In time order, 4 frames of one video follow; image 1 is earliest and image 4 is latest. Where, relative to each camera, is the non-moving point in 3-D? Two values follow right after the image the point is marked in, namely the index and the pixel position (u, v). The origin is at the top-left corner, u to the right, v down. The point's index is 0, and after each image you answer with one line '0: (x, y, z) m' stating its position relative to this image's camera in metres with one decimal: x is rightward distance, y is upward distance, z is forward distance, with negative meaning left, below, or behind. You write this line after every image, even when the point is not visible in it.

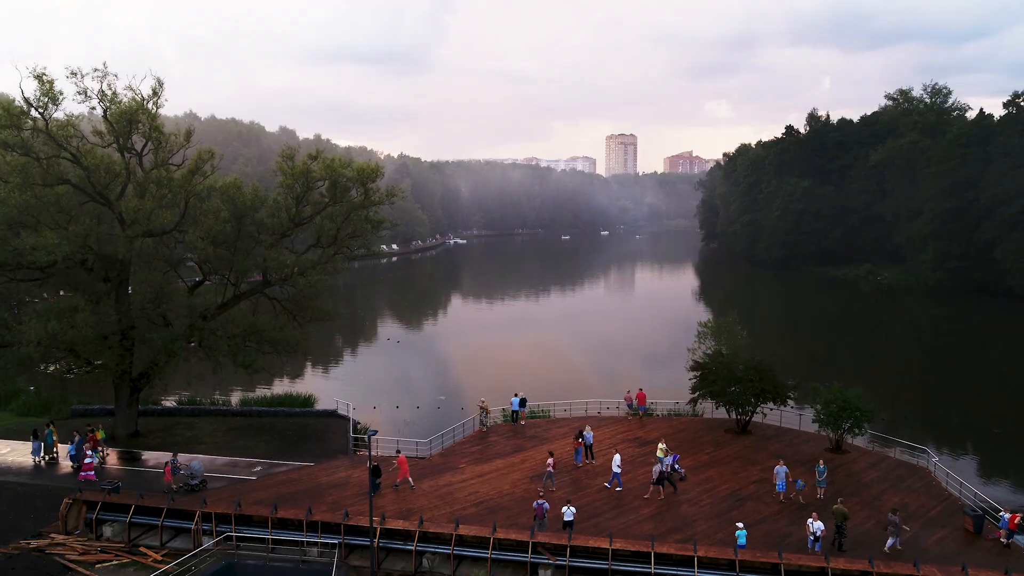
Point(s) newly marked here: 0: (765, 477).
0: (+7.4, -5.5, +19.1) m
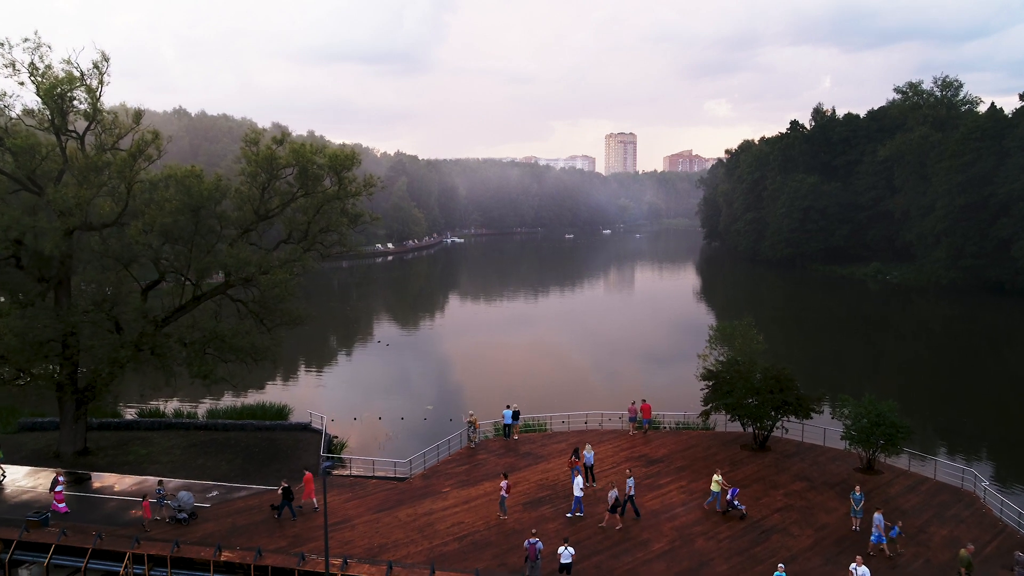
0: (+7.1, -5.5, +16.8) m
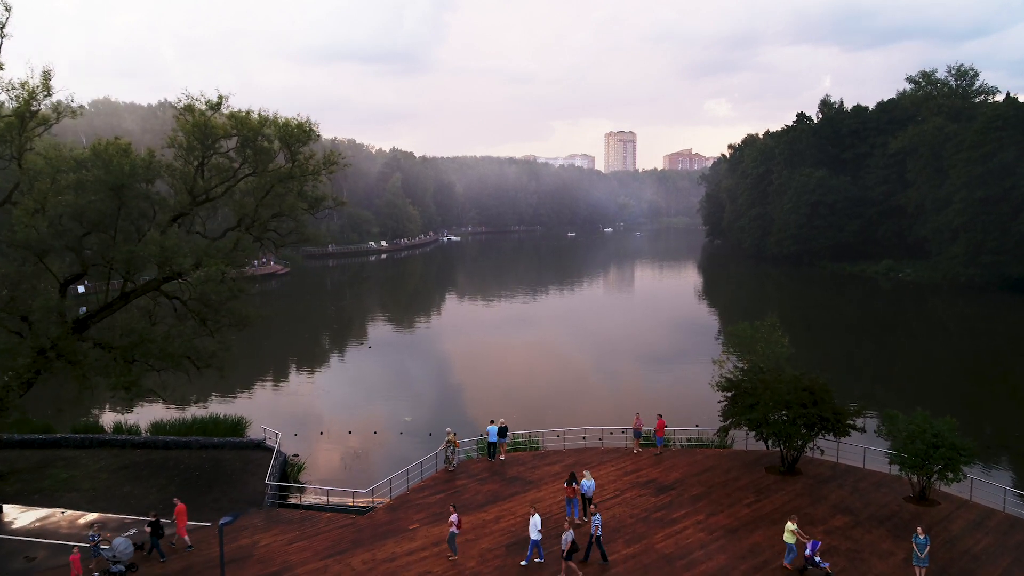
0: (+6.7, -5.4, +13.7) m
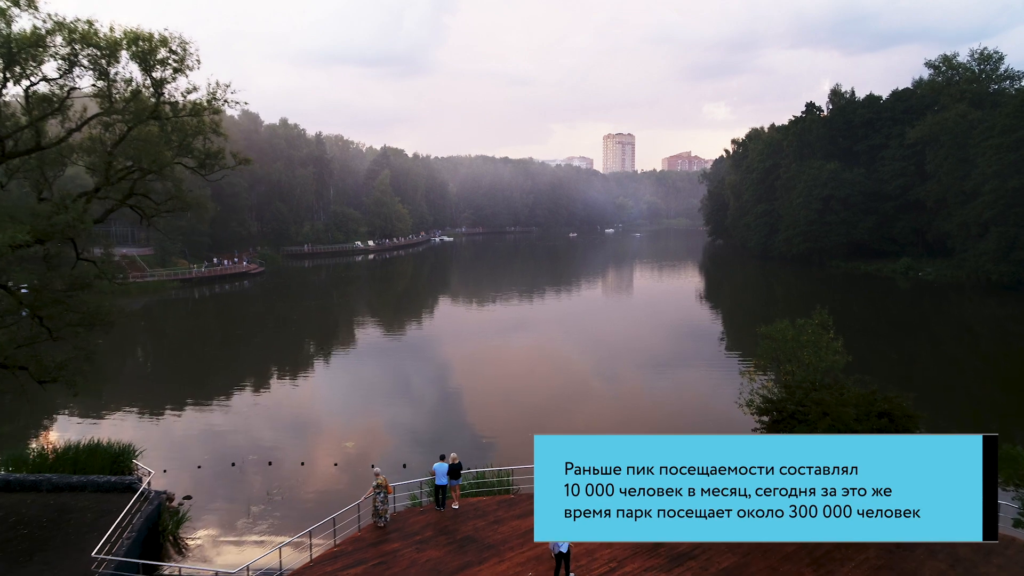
0: (+5.9, -5.0, +8.7) m
